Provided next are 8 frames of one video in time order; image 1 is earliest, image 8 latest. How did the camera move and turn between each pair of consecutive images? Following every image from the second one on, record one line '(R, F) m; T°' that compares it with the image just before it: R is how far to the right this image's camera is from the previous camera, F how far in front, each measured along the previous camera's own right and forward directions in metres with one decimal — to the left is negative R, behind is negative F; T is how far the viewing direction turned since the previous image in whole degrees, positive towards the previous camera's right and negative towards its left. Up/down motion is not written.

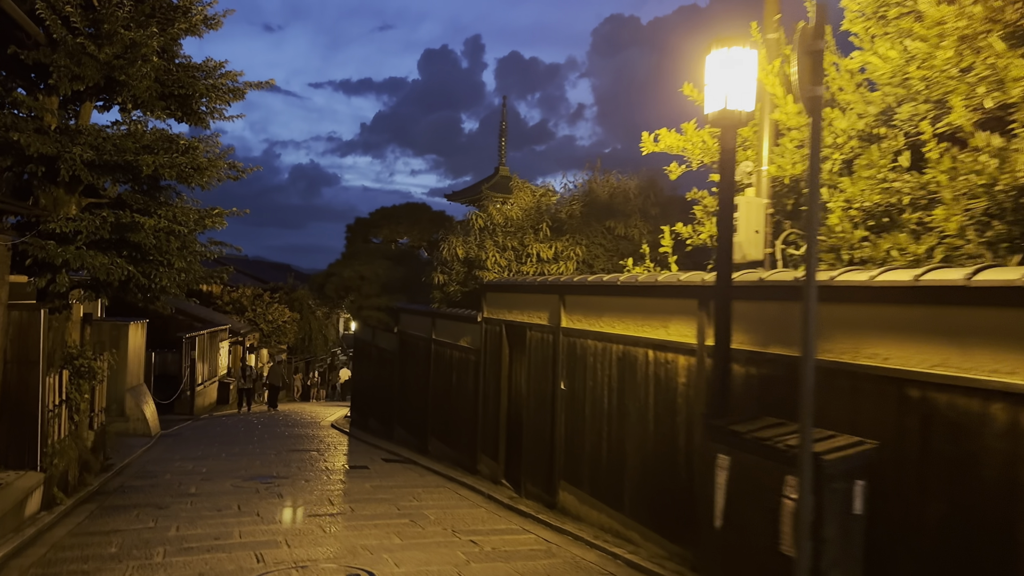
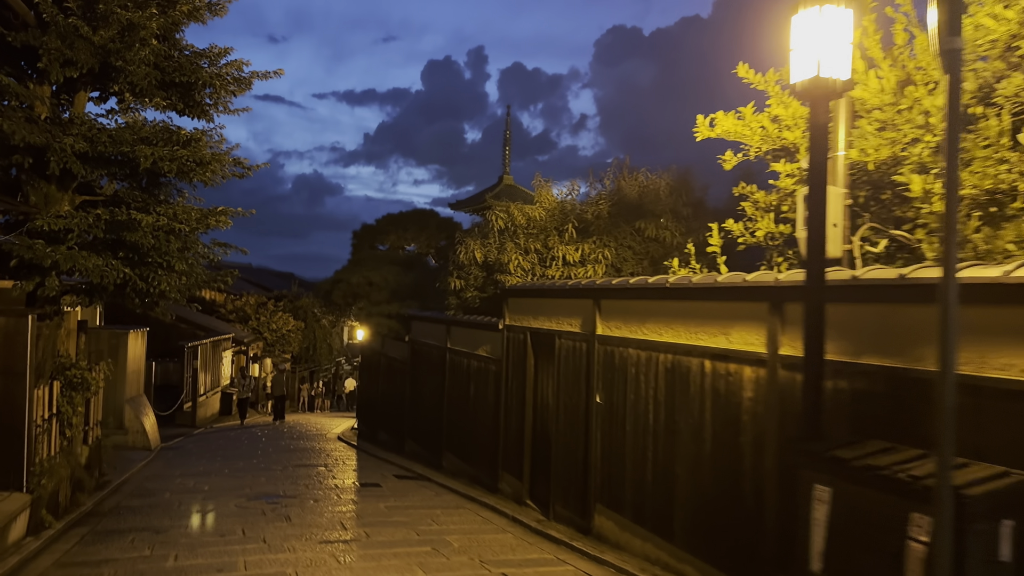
(-0.3, +0.9) m; 0°
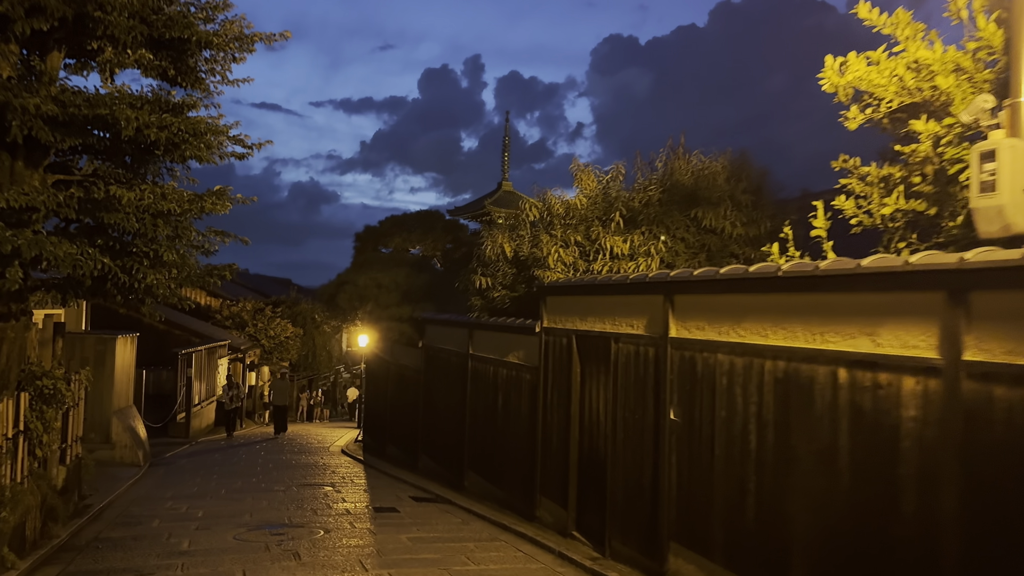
(-0.6, +1.5) m; 0°
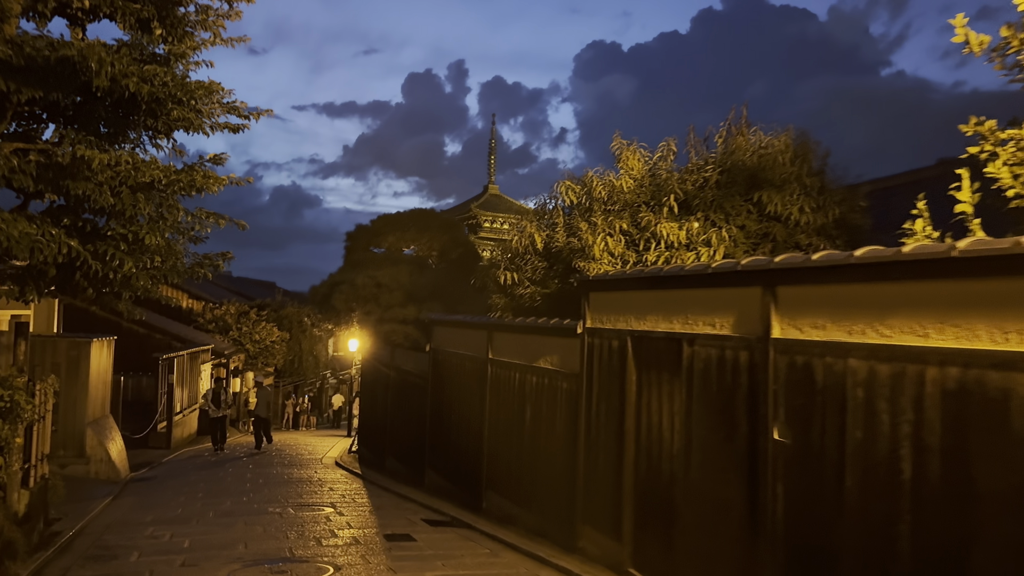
(-0.6, +1.4) m; +1°
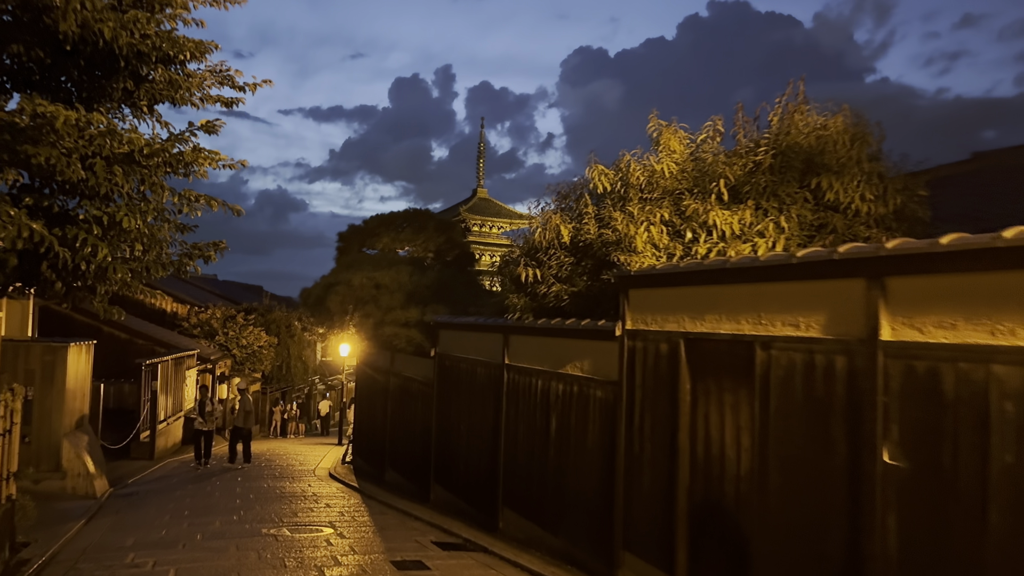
(-0.4, +1.1) m; +1°
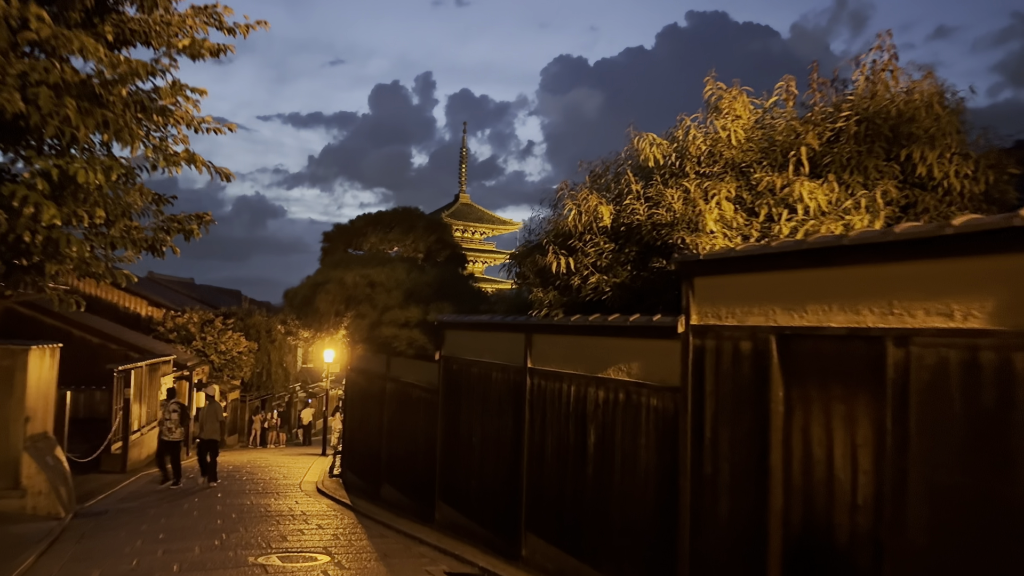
(-0.5, +1.3) m; +1°
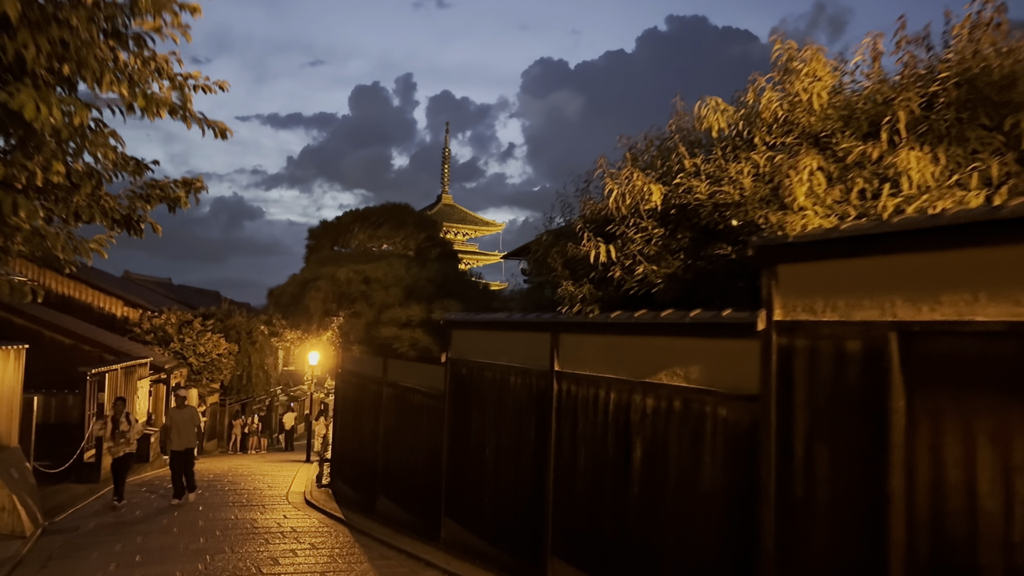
(-0.5, +1.1) m; +1°
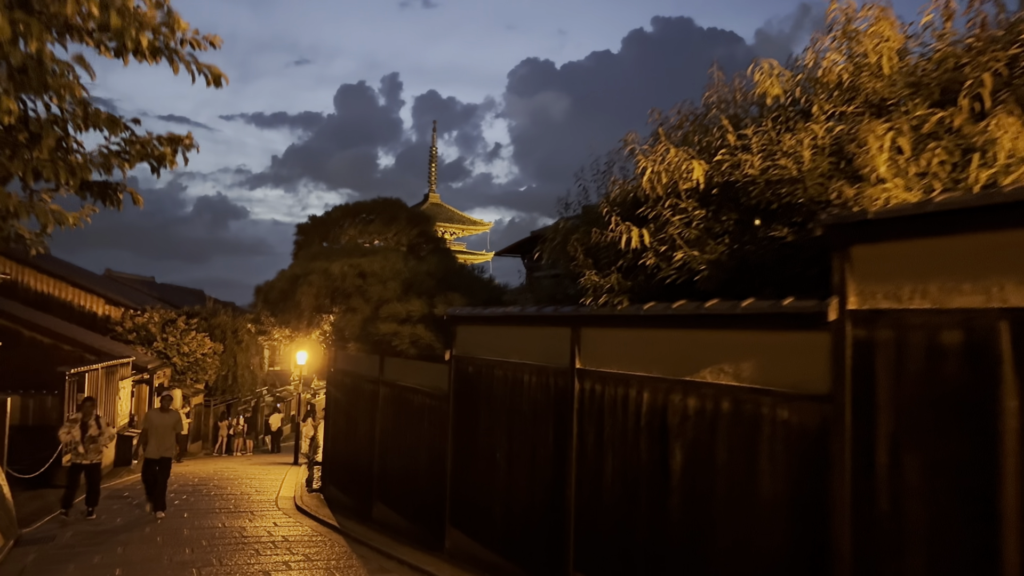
(-0.3, +0.7) m; +1°
